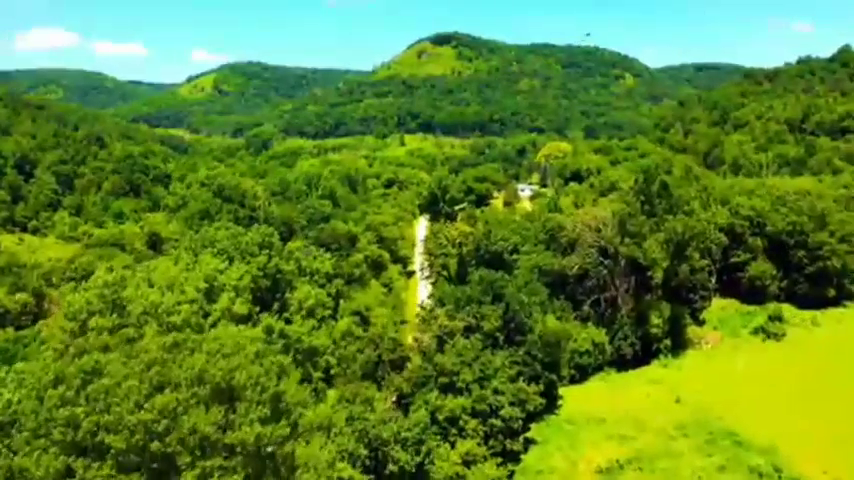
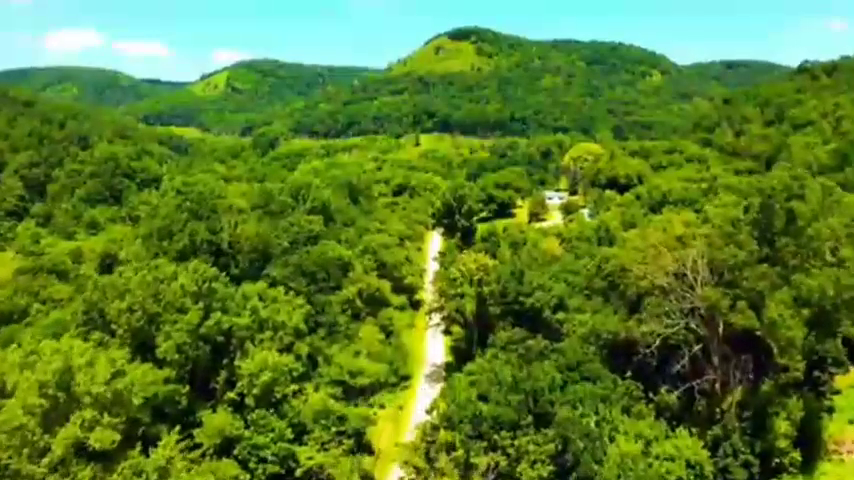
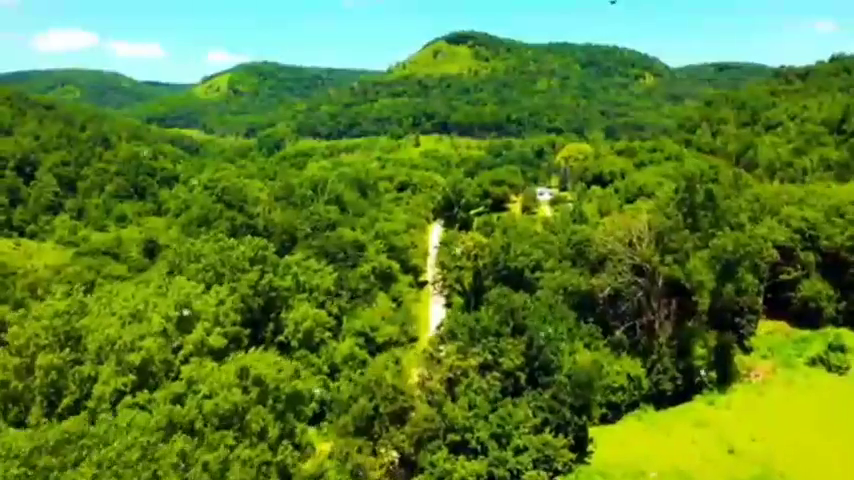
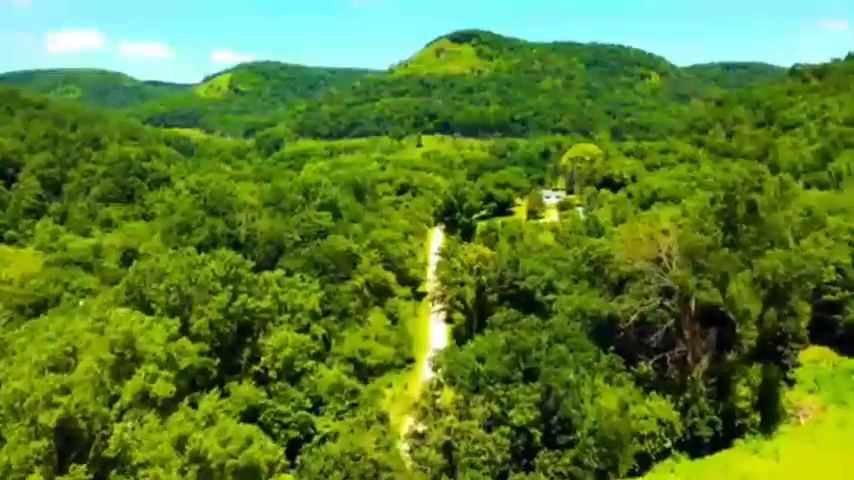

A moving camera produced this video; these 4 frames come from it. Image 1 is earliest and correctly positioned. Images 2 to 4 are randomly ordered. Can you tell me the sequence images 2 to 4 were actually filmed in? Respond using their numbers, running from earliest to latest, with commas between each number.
3, 4, 2
